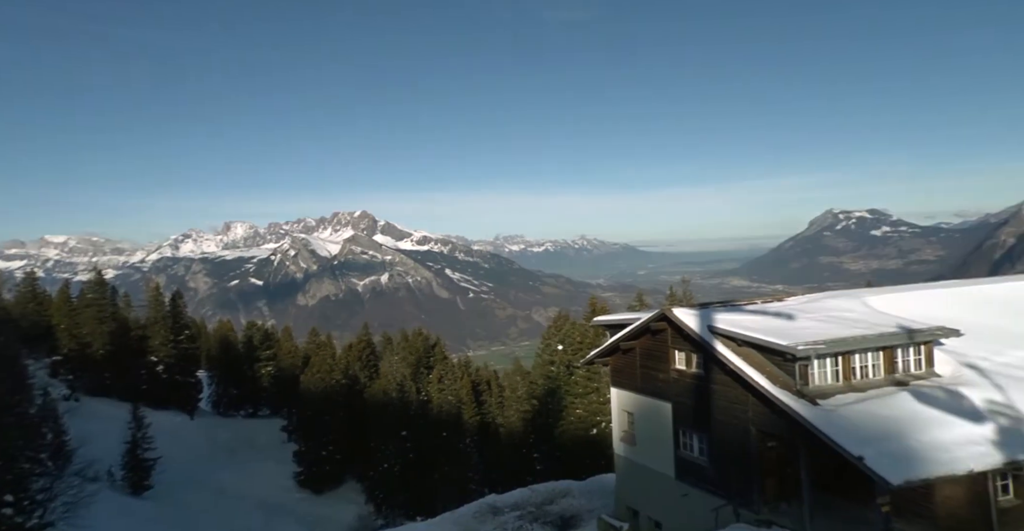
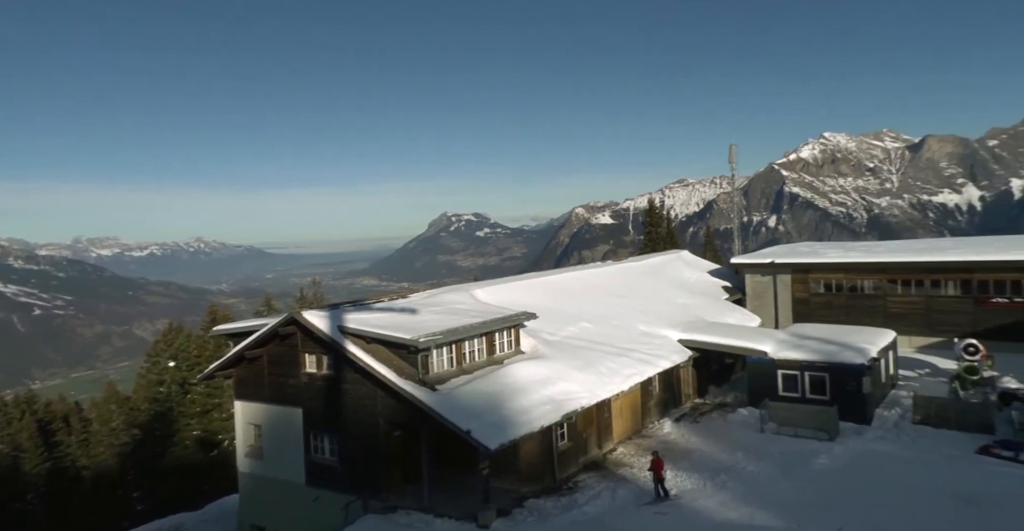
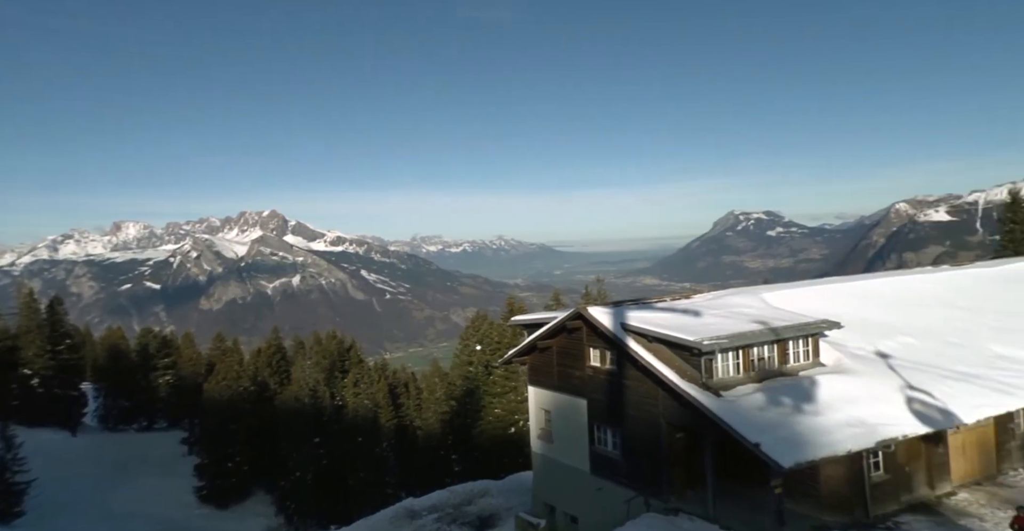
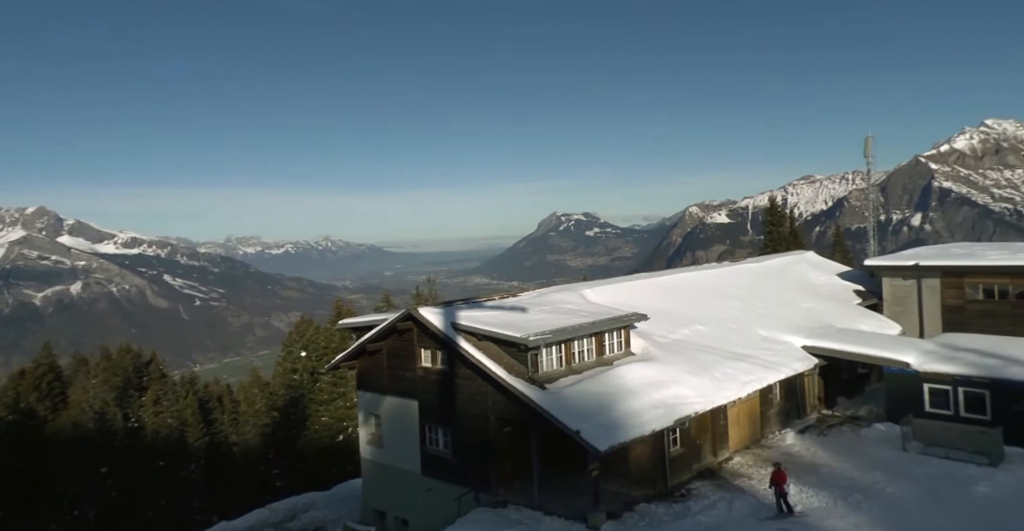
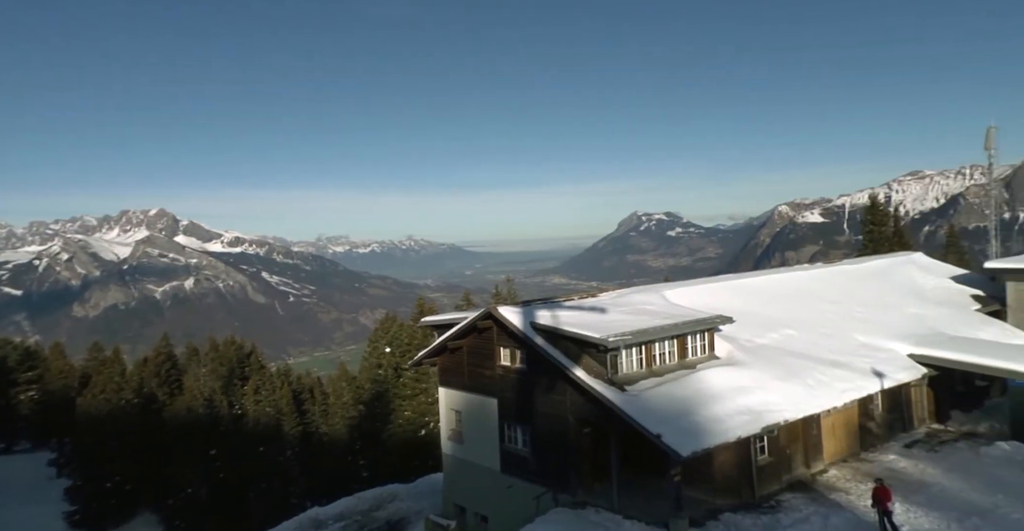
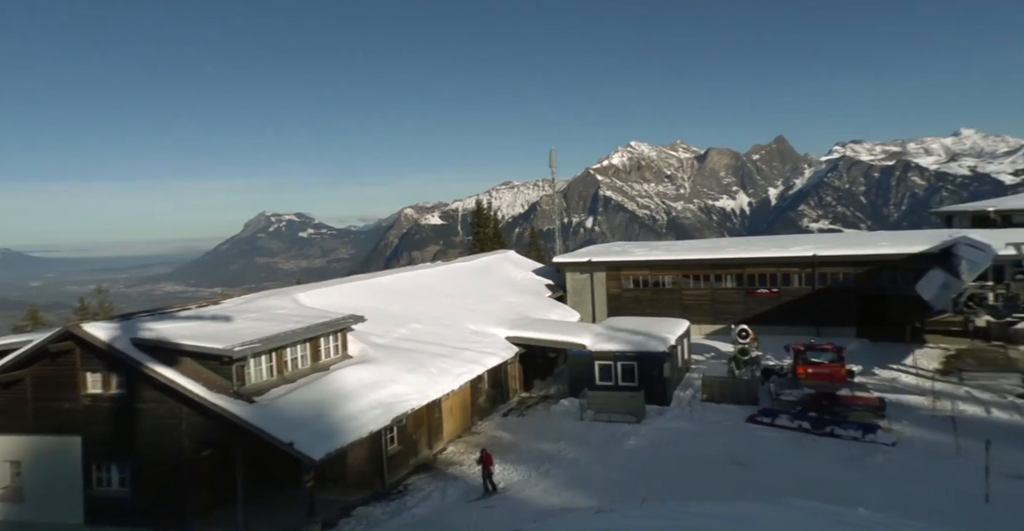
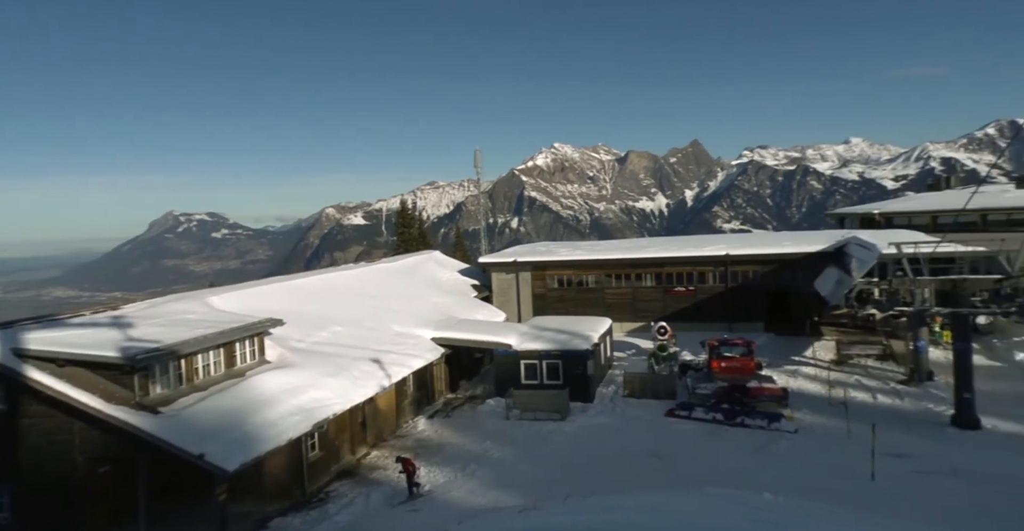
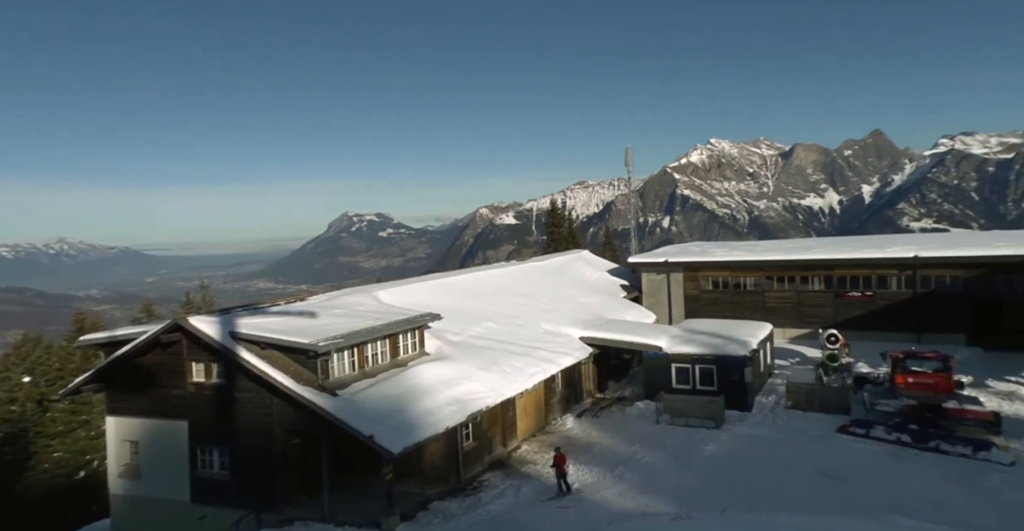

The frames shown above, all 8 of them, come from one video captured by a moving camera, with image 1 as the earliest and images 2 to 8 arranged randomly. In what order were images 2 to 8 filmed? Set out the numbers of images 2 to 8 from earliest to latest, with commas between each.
3, 5, 4, 2, 8, 6, 7
